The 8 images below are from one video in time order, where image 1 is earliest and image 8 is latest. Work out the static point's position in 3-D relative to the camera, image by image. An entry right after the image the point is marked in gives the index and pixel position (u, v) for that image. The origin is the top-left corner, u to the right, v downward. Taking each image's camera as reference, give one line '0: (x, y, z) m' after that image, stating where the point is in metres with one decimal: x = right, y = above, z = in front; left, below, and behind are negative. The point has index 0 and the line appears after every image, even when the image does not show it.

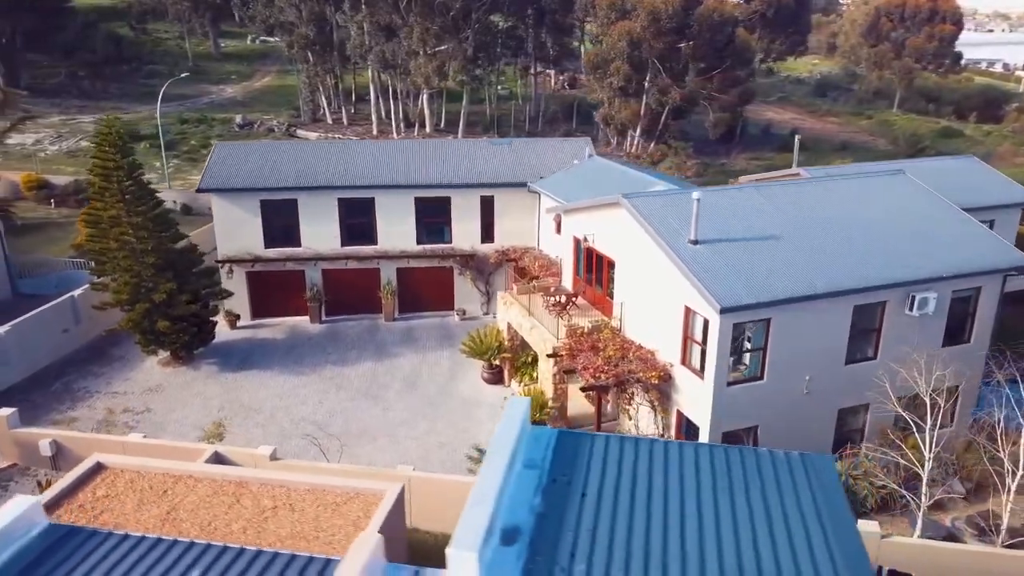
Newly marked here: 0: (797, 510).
0: (+2.9, -2.3, +8.3) m
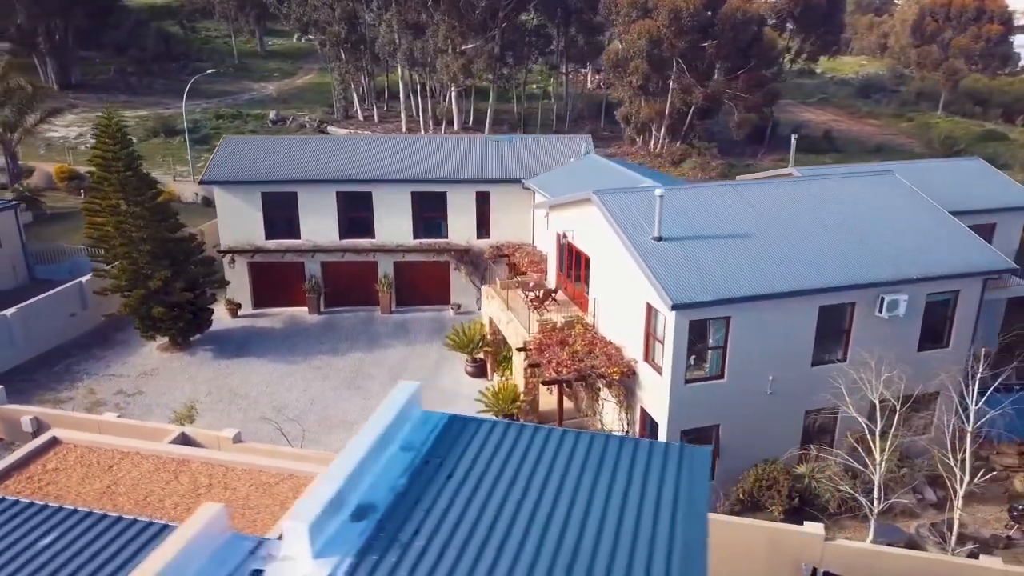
0: (+1.5, -2.2, +8.4) m
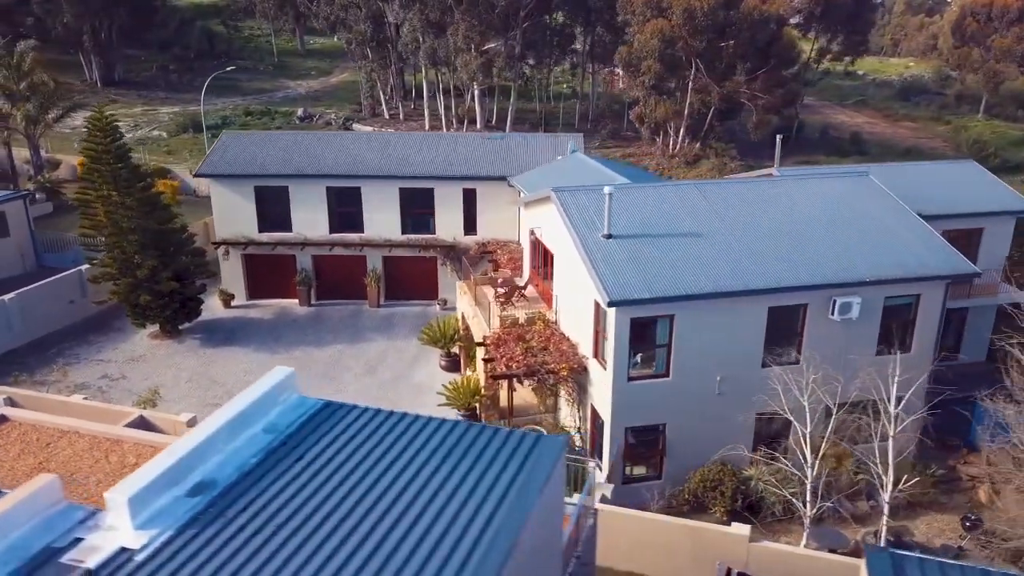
0: (-0.2, -2.1, +8.5) m
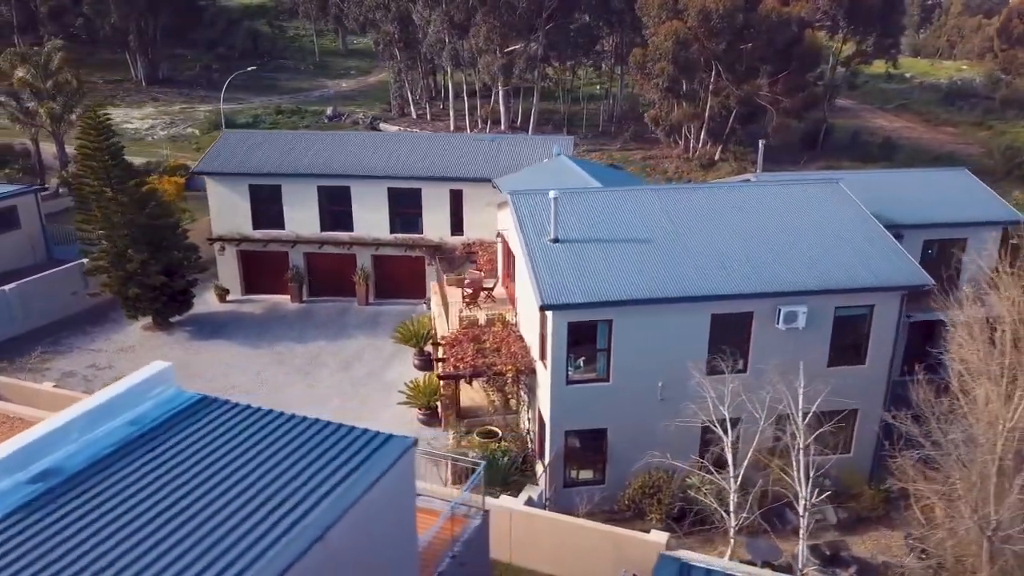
0: (-2.0, -2.1, +8.7) m
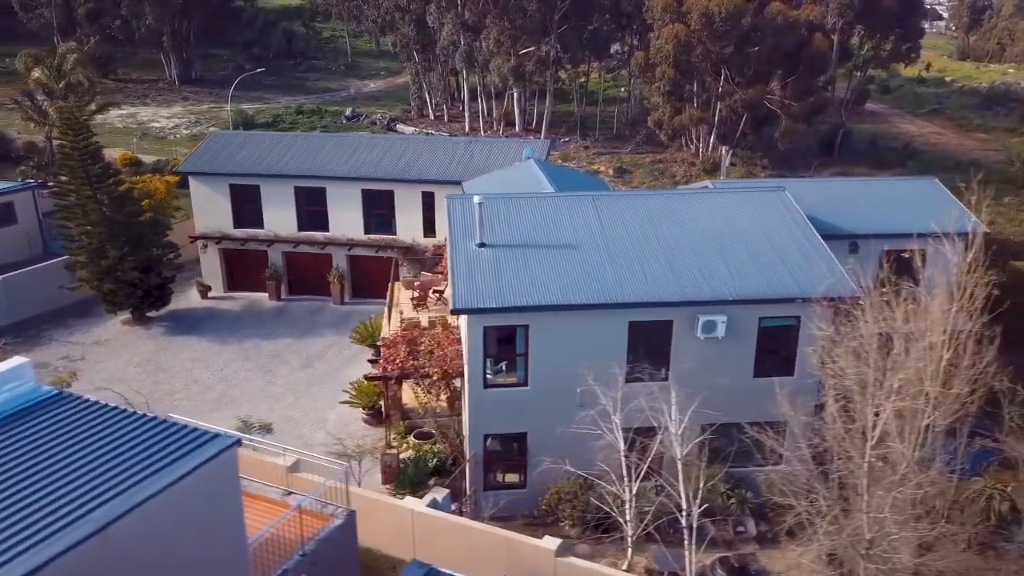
0: (-4.3, -2.1, +9.0) m
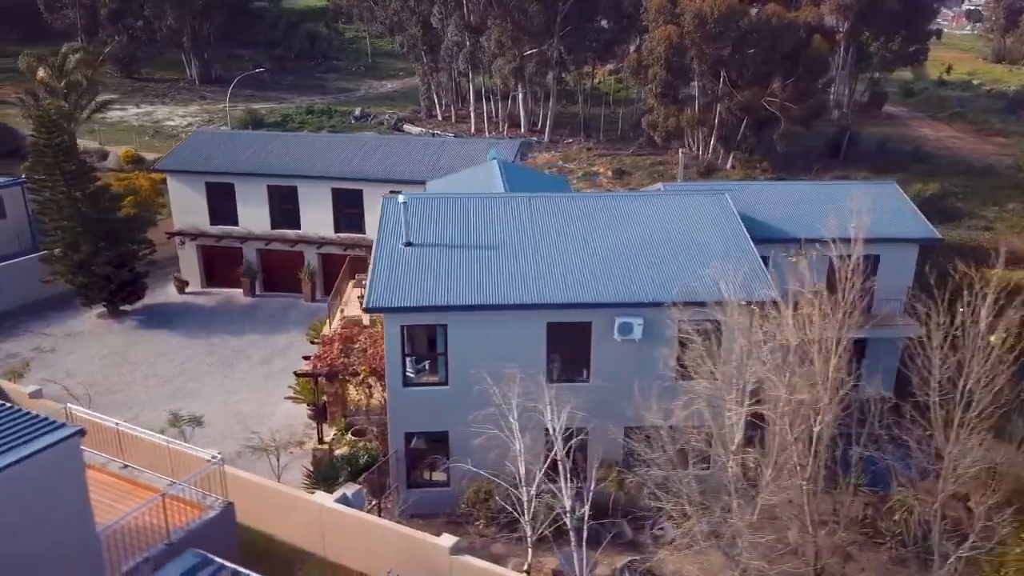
0: (-6.4, -2.0, +9.3) m
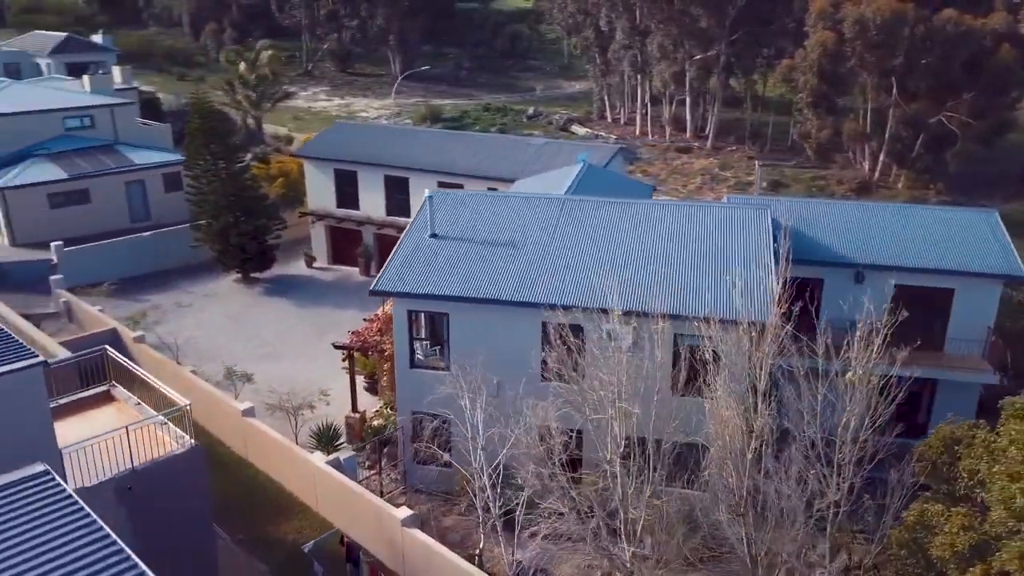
0: (-8.2, -1.2, +11.8) m
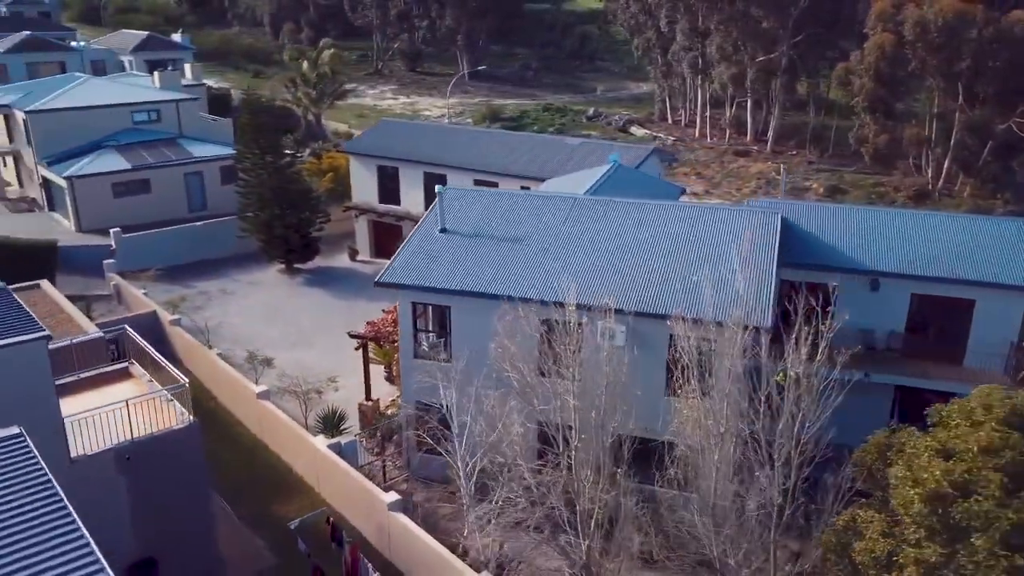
0: (-8.8, -0.9, +12.8) m
